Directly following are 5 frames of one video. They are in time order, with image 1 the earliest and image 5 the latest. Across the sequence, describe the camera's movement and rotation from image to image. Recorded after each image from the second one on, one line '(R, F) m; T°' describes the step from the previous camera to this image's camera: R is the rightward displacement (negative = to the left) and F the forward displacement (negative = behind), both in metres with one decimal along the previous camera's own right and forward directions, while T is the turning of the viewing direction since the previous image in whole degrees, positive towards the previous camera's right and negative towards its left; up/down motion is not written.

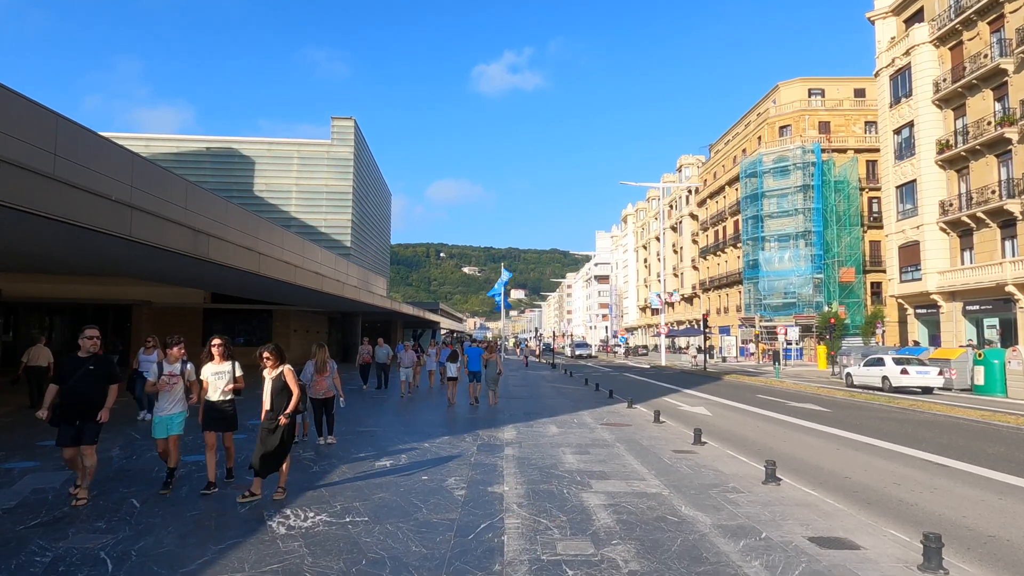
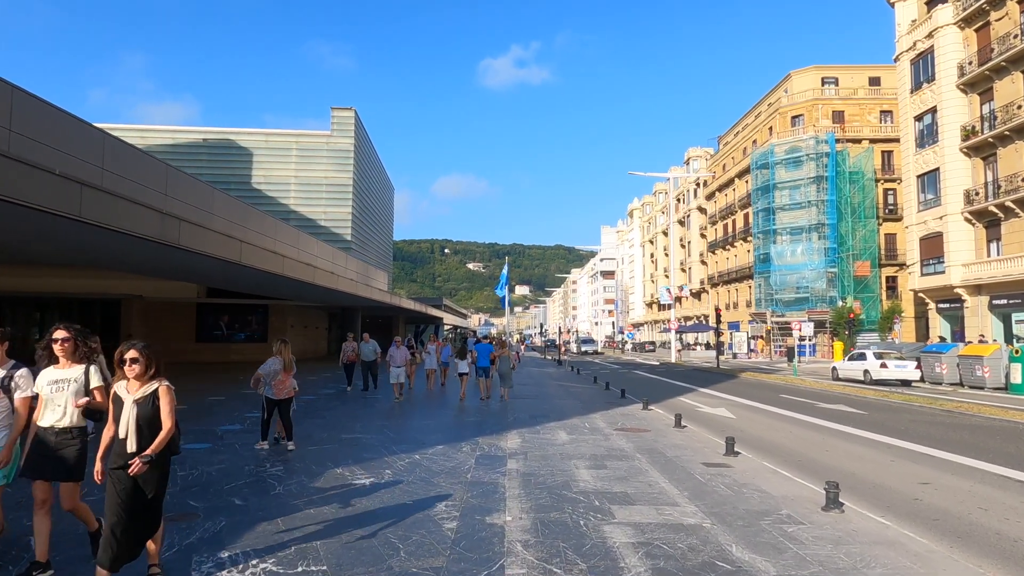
(0.0, +1.3) m; 0°
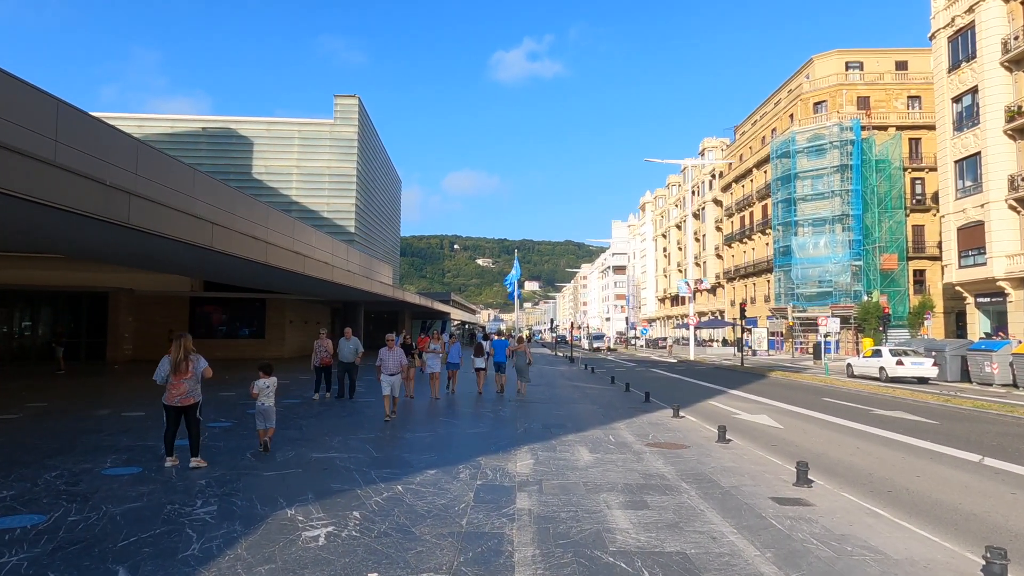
(0.0, +1.8) m; -1°
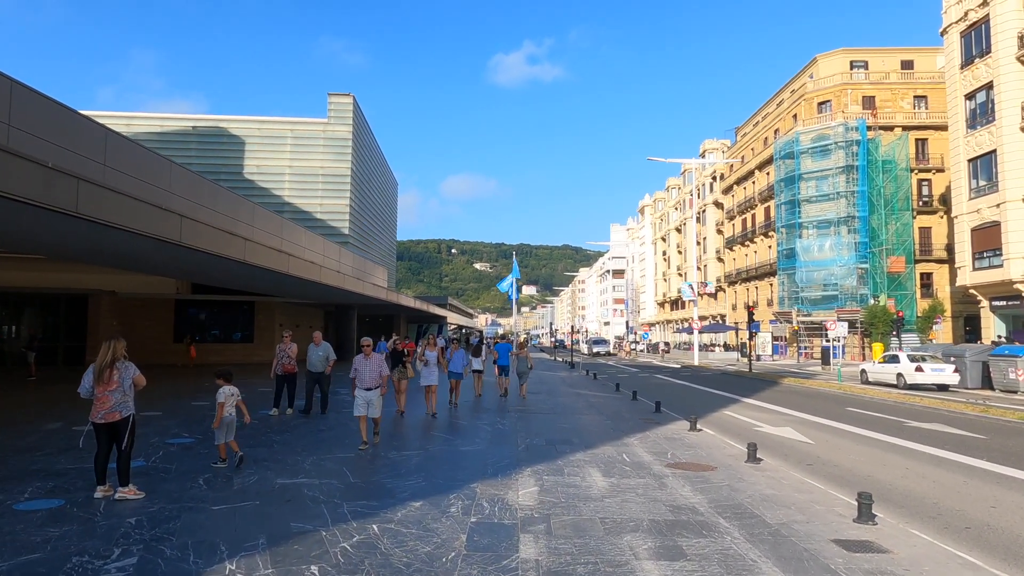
(0.0, +1.1) m; 0°
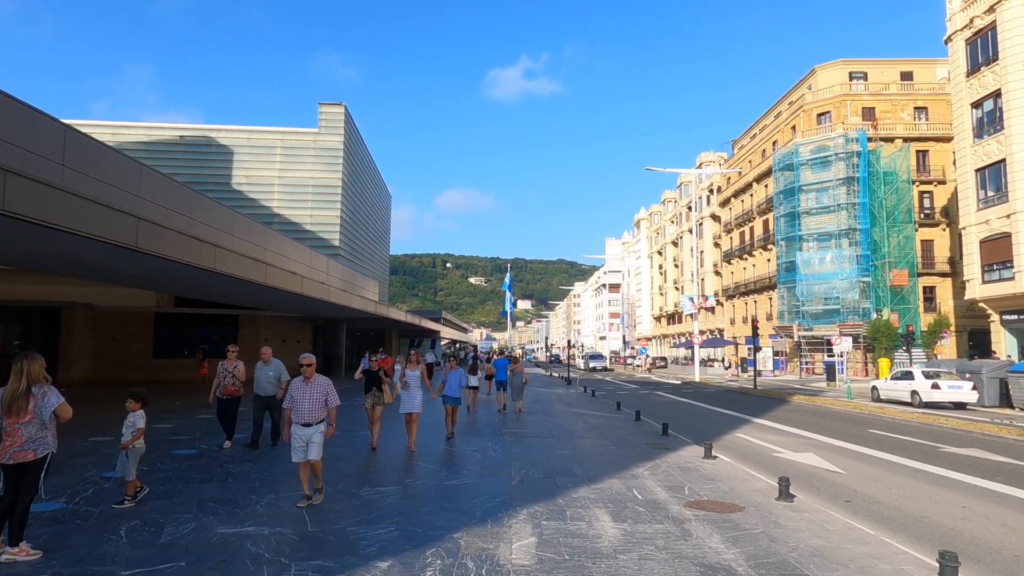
(0.0, +1.1) m; 0°
